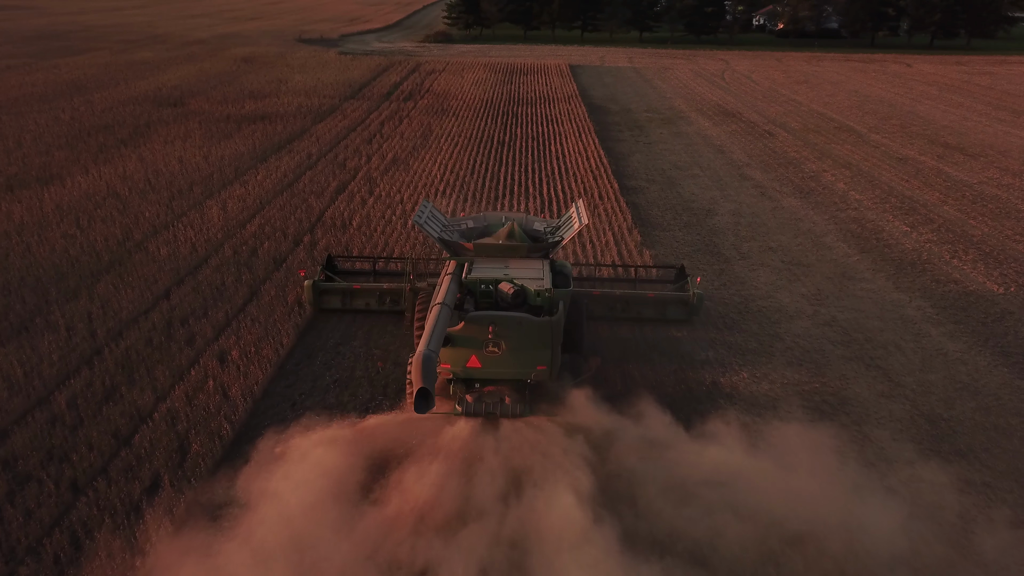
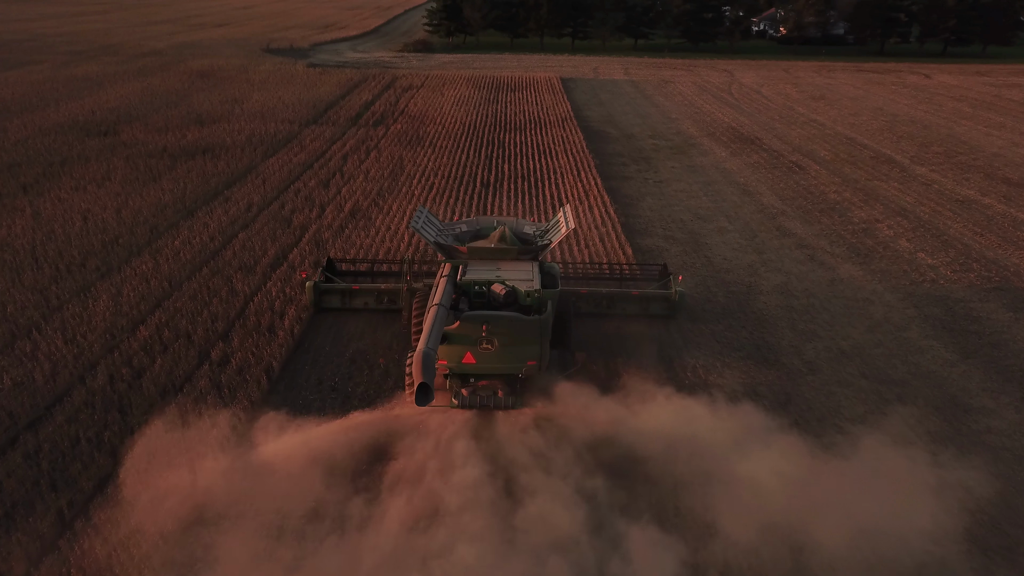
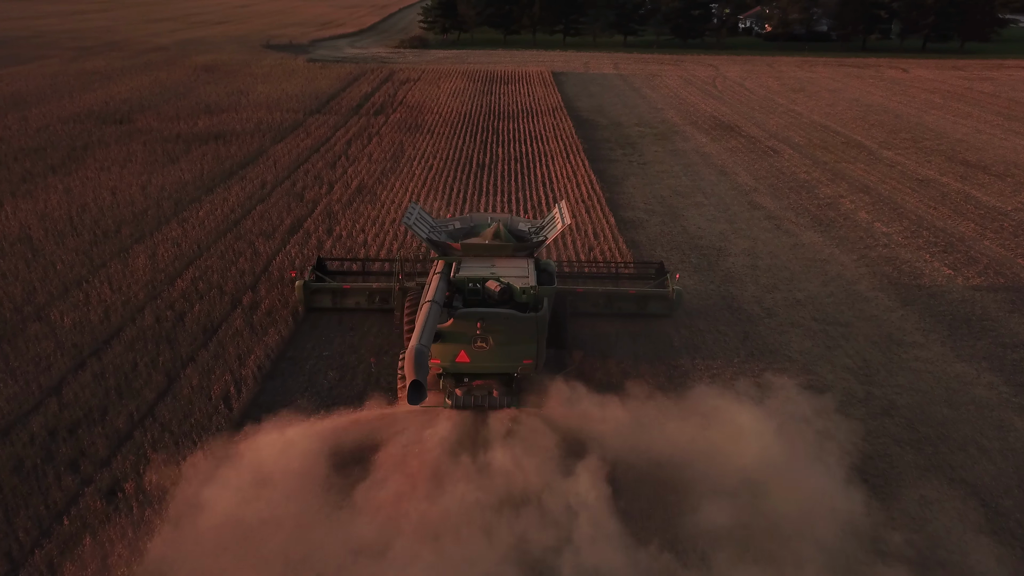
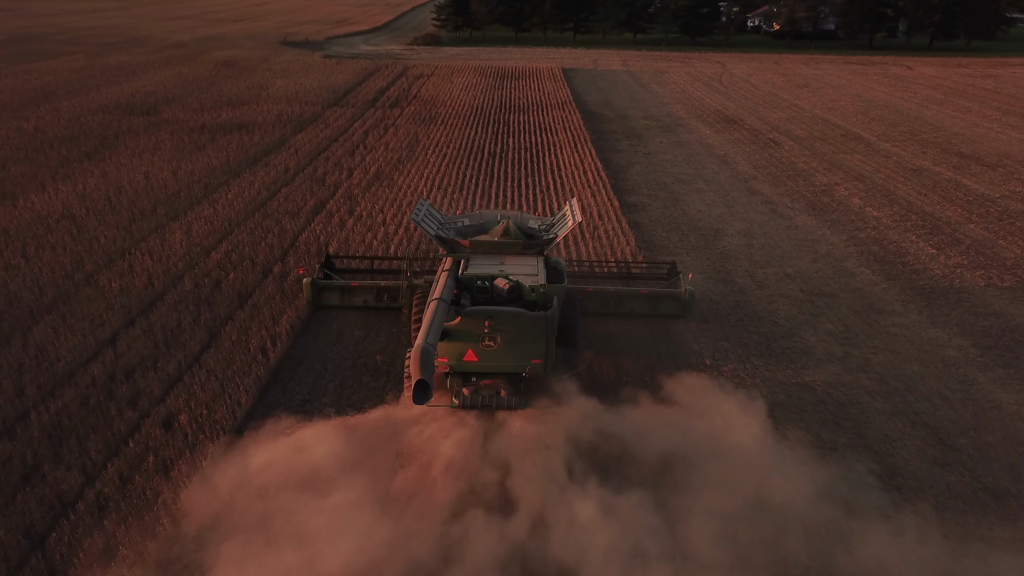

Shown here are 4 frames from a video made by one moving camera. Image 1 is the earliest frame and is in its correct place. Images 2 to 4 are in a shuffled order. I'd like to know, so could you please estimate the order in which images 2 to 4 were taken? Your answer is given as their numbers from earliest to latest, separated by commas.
4, 3, 2
